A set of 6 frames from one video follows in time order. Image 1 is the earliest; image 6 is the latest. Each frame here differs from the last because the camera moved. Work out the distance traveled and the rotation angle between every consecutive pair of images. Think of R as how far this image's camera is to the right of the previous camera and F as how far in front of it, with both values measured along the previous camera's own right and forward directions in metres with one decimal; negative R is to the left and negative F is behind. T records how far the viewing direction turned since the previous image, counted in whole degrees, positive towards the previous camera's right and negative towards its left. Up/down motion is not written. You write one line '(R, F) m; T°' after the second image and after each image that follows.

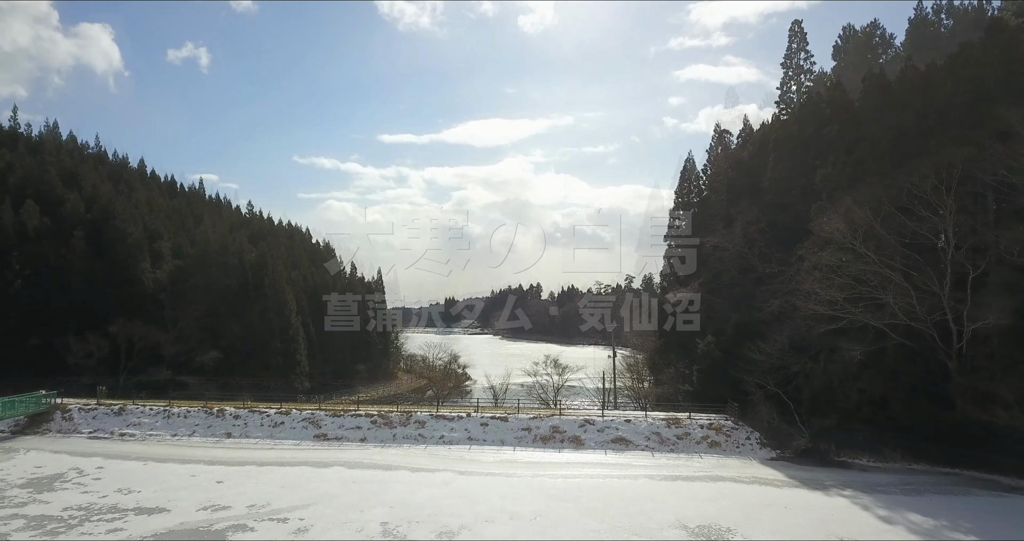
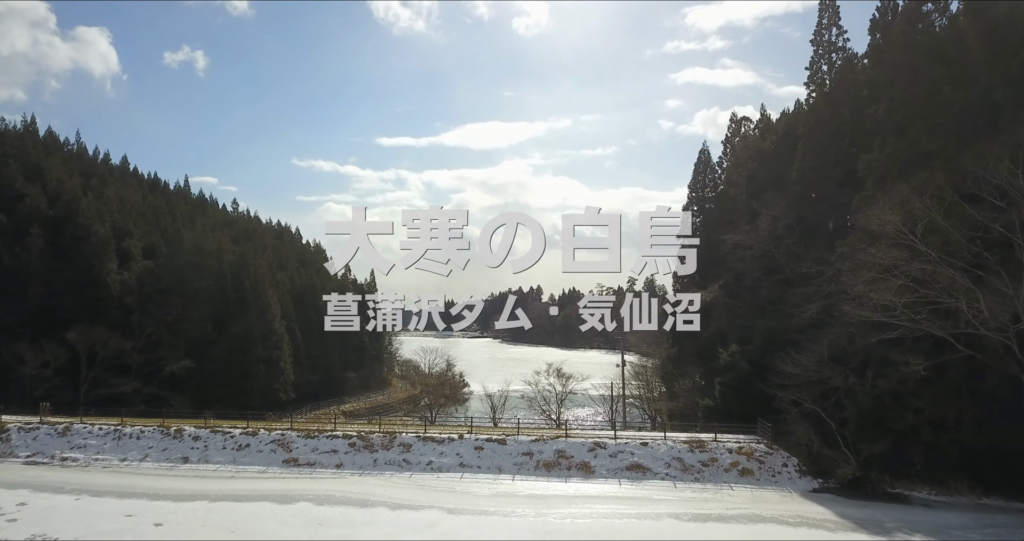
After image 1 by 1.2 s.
(+0.1, +2.4) m; 0°
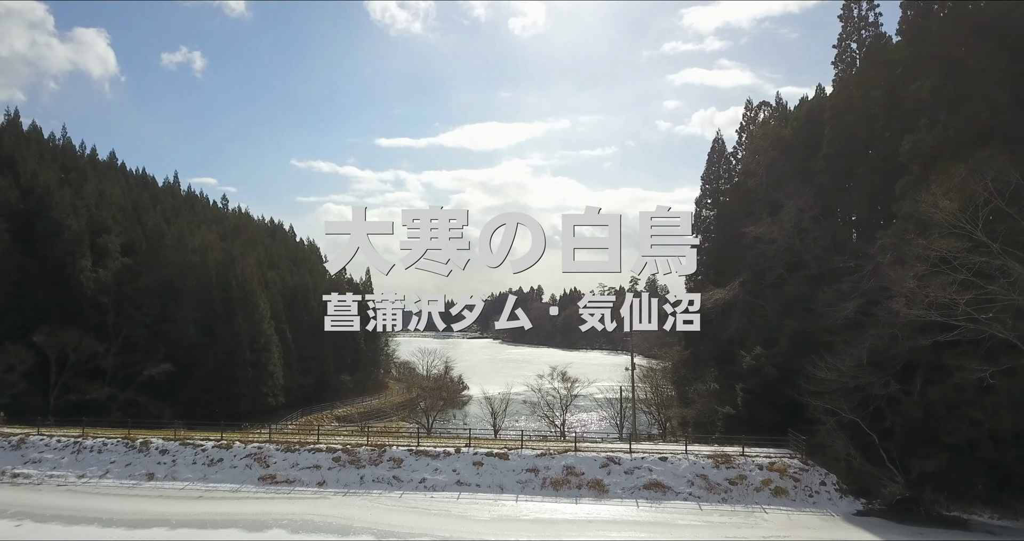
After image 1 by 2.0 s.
(-0.1, +1.7) m; 0°
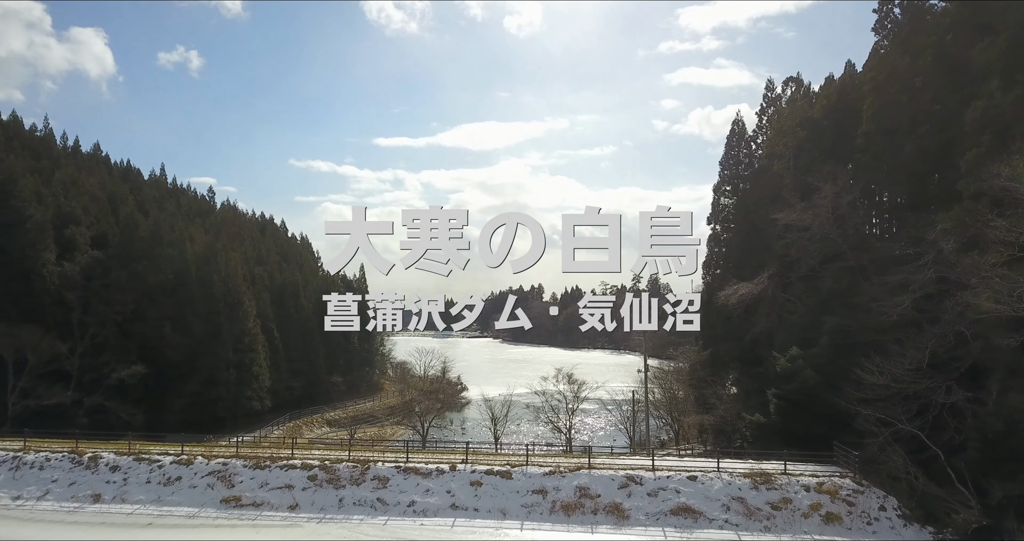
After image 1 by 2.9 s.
(-0.1, +2.0) m; 0°
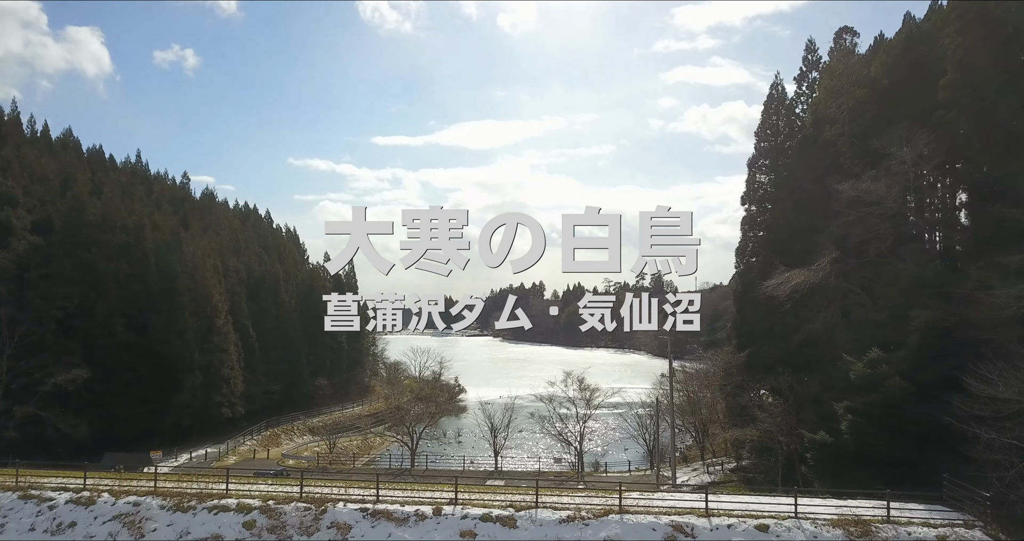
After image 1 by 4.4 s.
(-0.1, +3.2) m; 0°
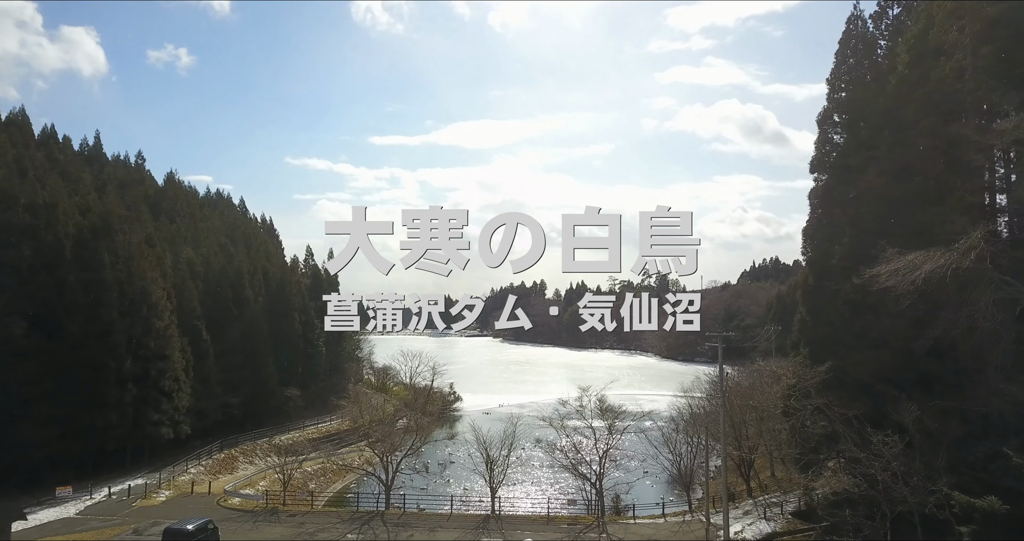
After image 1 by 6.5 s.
(-0.1, +4.6) m; 0°
